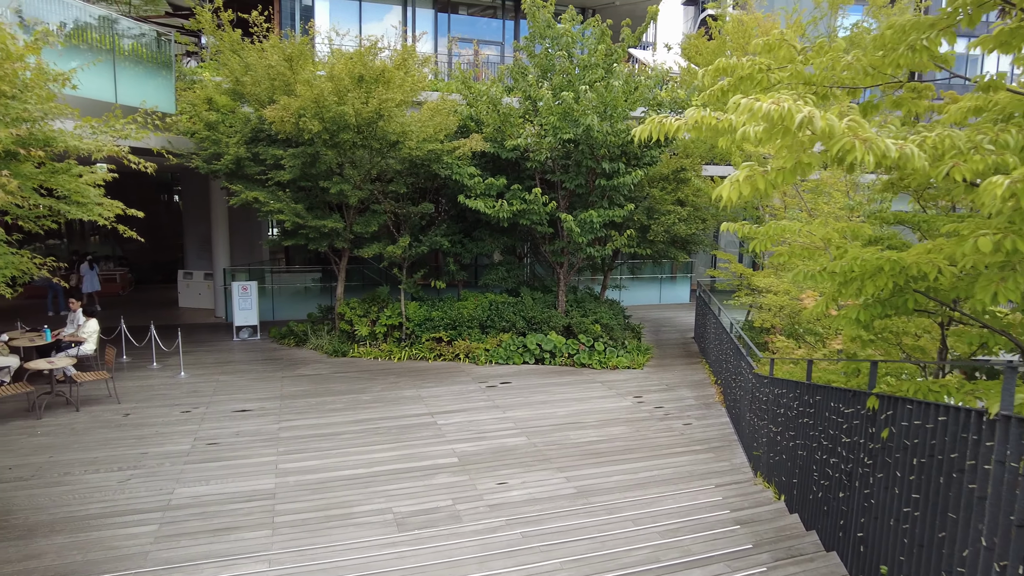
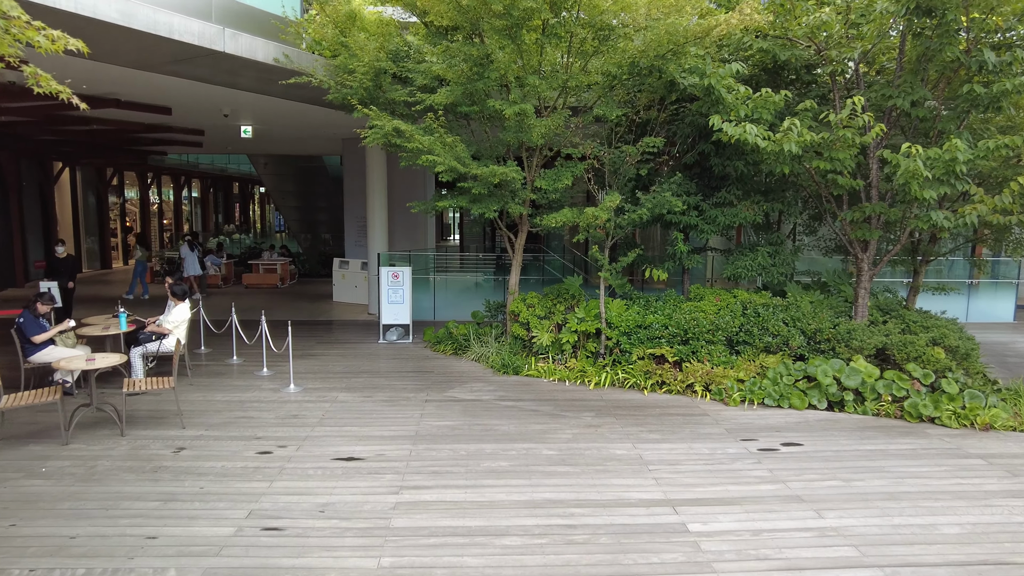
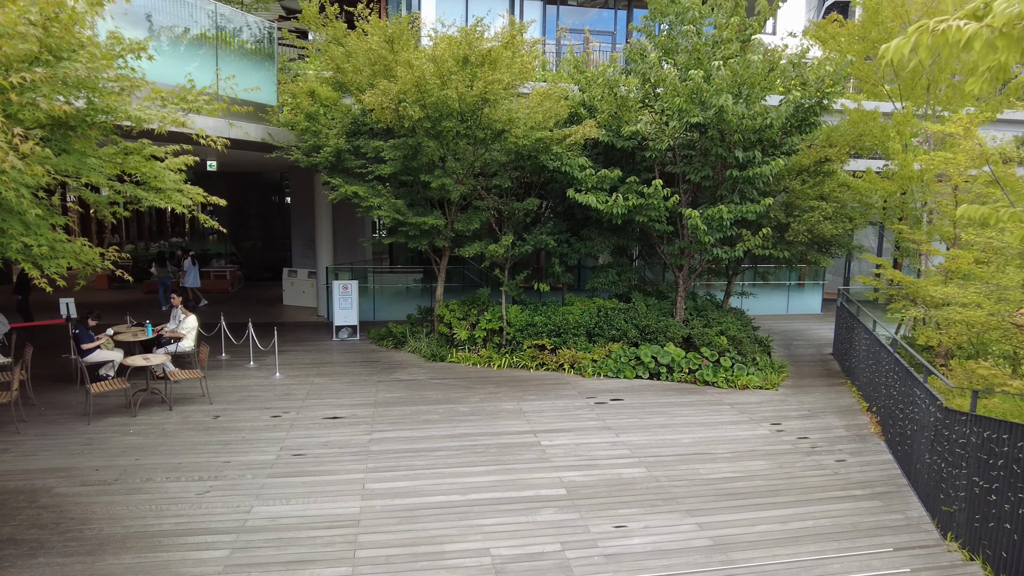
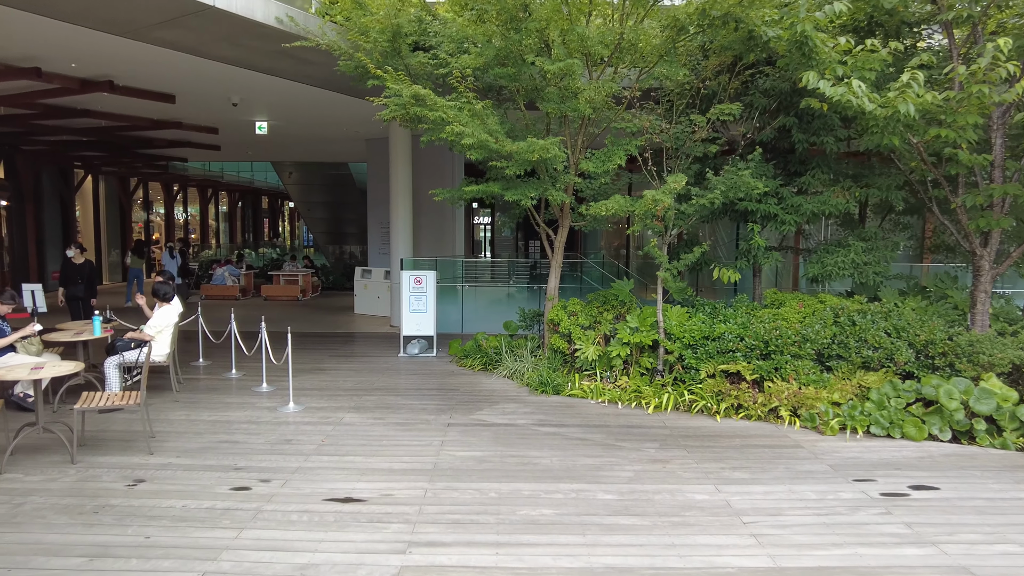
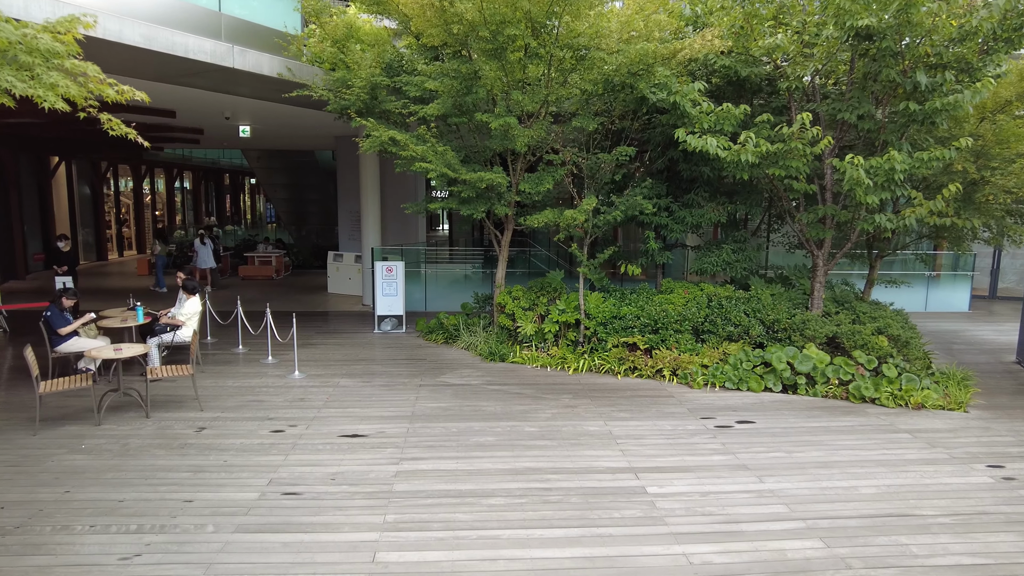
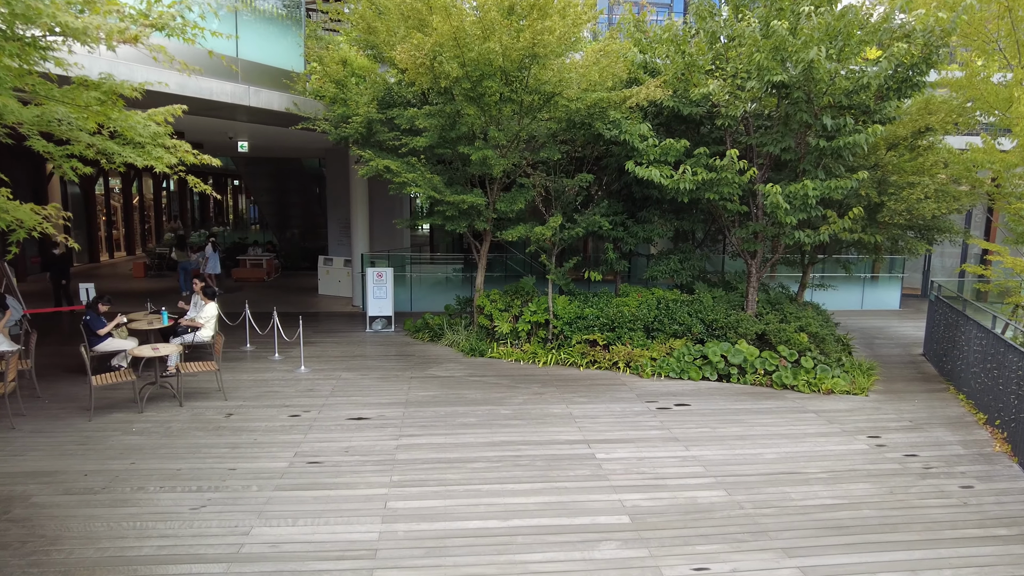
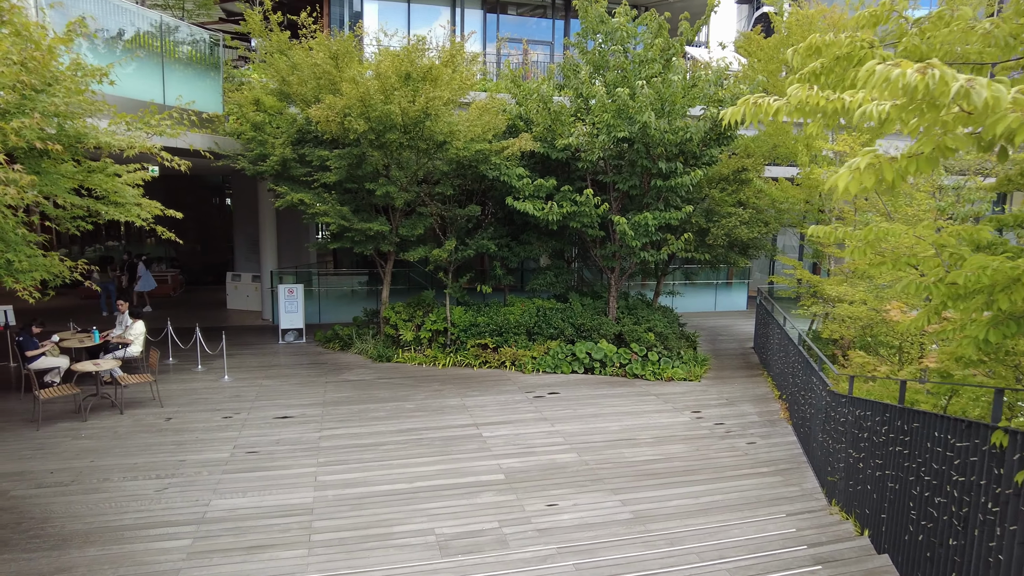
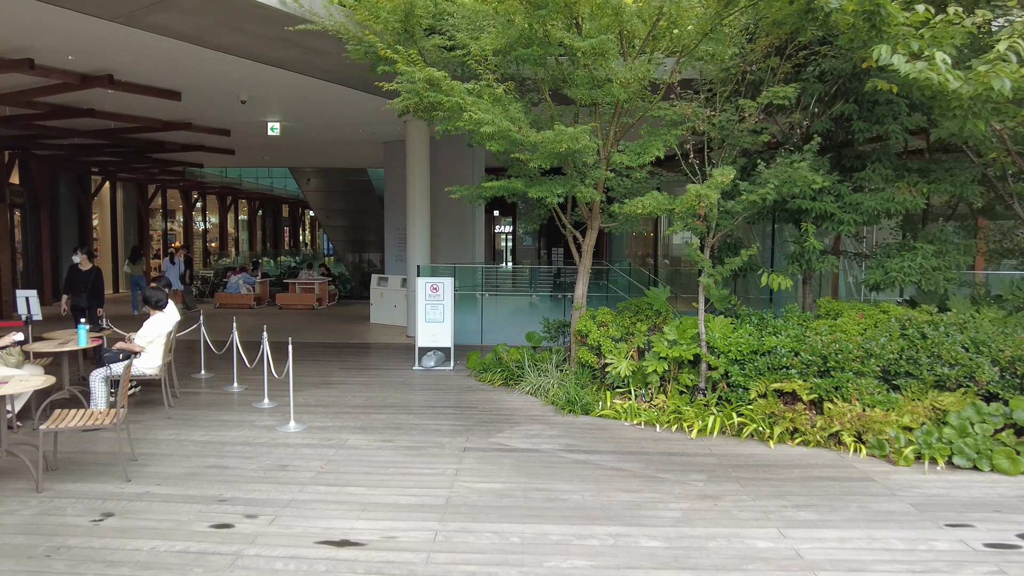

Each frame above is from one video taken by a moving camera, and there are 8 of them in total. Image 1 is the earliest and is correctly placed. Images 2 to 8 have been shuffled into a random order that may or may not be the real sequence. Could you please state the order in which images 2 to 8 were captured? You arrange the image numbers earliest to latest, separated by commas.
7, 3, 6, 5, 2, 4, 8
